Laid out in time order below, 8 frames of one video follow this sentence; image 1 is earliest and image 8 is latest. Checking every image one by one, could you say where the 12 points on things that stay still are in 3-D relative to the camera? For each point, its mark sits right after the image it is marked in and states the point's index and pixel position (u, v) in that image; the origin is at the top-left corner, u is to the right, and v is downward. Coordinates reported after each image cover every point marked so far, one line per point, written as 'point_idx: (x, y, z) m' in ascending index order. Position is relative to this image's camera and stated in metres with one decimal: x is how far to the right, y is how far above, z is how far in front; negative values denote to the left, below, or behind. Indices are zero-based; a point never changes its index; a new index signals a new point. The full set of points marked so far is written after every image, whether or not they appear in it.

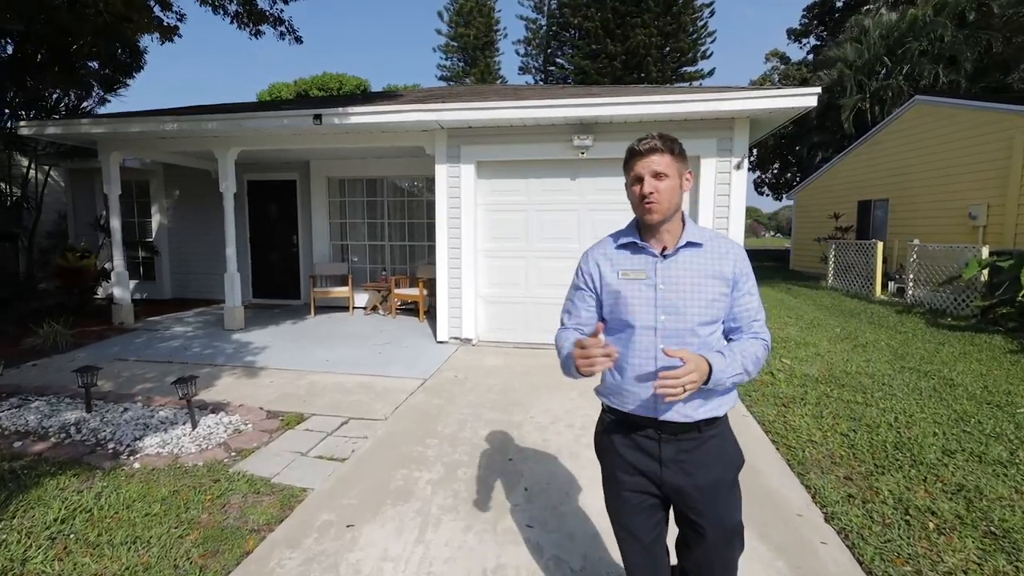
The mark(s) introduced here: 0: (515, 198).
0: (0.0, +1.0, +5.8) m
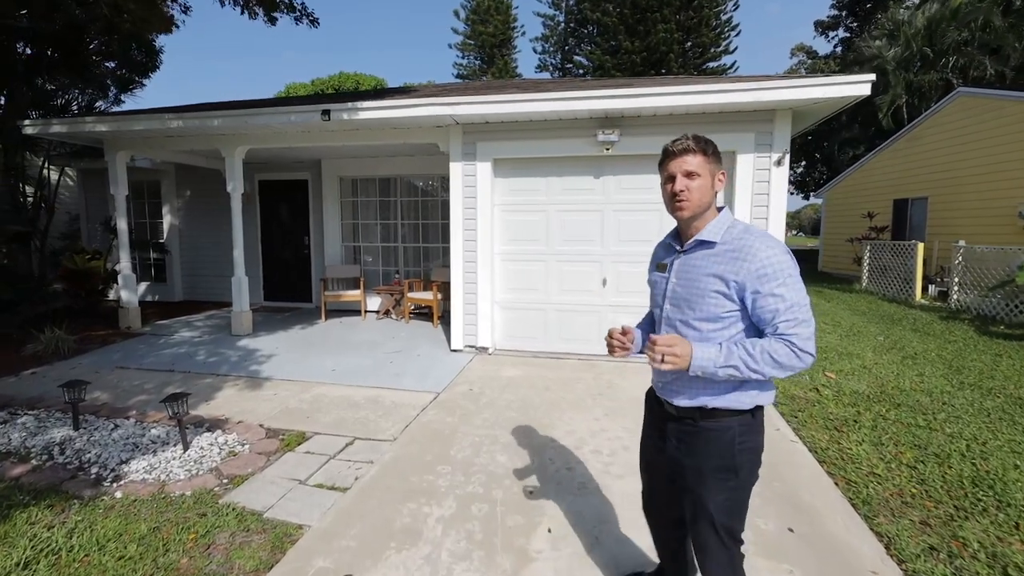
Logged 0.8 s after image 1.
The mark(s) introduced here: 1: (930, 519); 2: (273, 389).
0: (+0.2, +1.0, +5.5) m
1: (+2.2, -1.2, +2.6) m
2: (-2.1, -0.9, +4.6) m
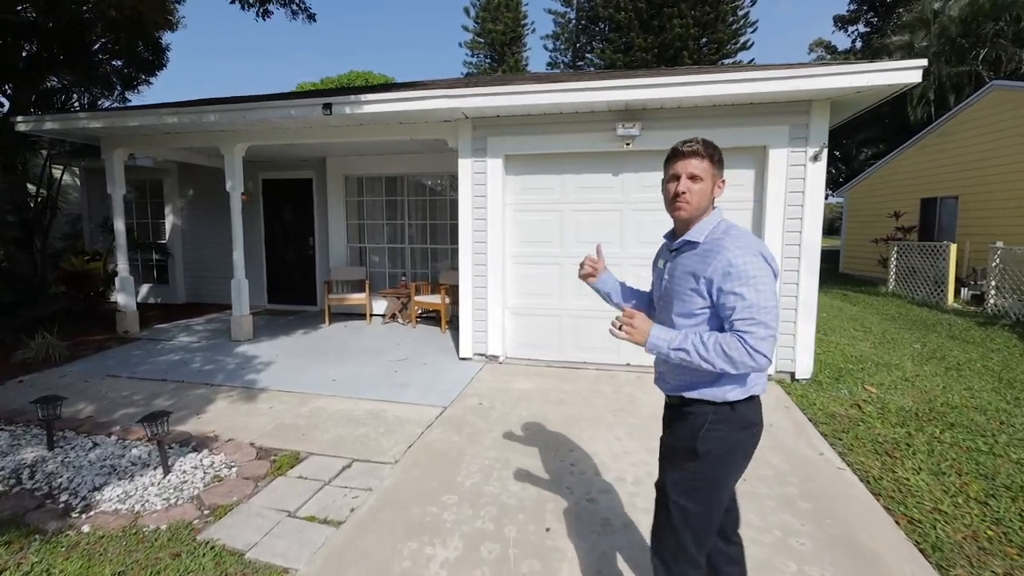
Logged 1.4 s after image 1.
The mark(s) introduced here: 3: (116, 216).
0: (+0.4, +0.9, +5.1) m
1: (+2.2, -1.2, +2.2) m
2: (-2.0, -1.0, +4.3) m
3: (-5.1, +0.9, +6.5) m
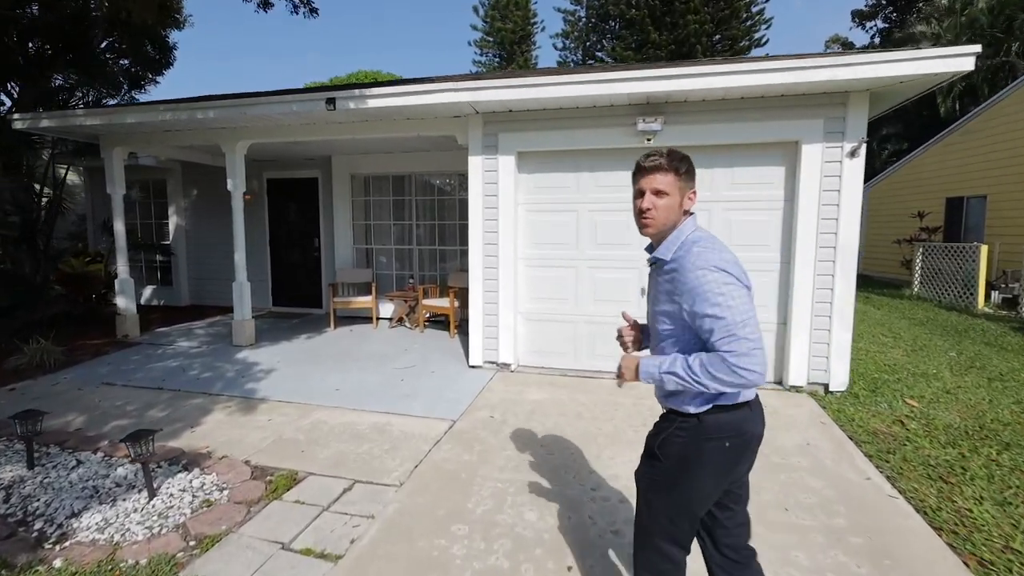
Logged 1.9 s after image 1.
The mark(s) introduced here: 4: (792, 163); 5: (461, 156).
0: (+0.5, +0.9, +4.9) m
1: (+2.3, -1.3, +1.9) m
2: (-1.9, -1.0, +4.0) m
3: (-4.9, +0.9, +6.3) m
4: (+2.4, +1.1, +4.3) m
5: (-0.7, +1.8, +7.1) m
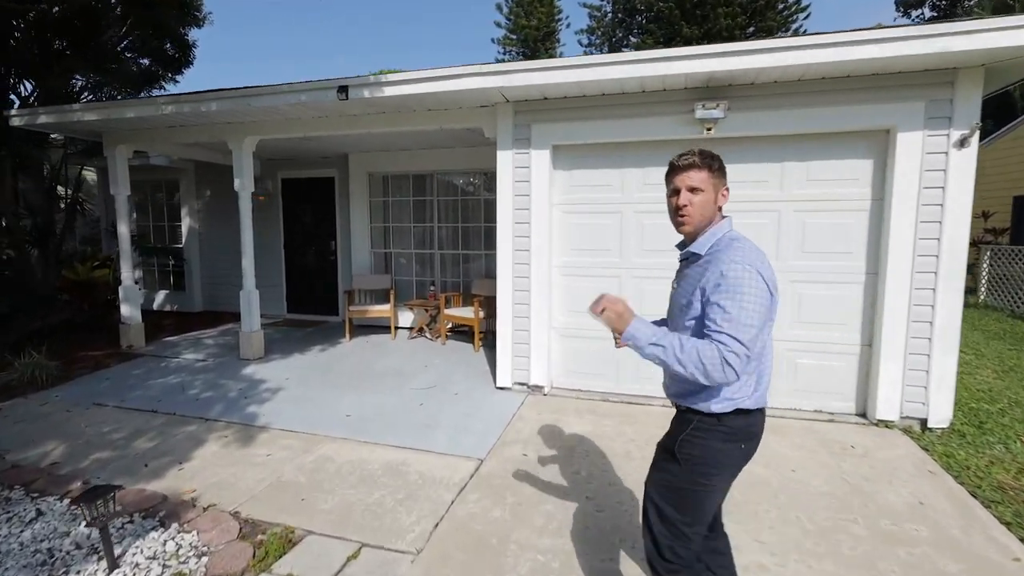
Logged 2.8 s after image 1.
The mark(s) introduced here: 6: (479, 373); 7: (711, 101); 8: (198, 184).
0: (+0.8, +0.8, +4.2) m
1: (+2.5, -1.4, +1.2) m
2: (-1.7, -1.1, +3.5) m
3: (-4.6, +0.8, +5.9) m
4: (+2.6, +1.0, +3.6) m
5: (-0.3, +1.7, +6.5) m
6: (-0.3, -0.8, +5.0) m
7: (+1.5, +1.4, +3.8) m
8: (-5.0, +1.7, +8.1) m
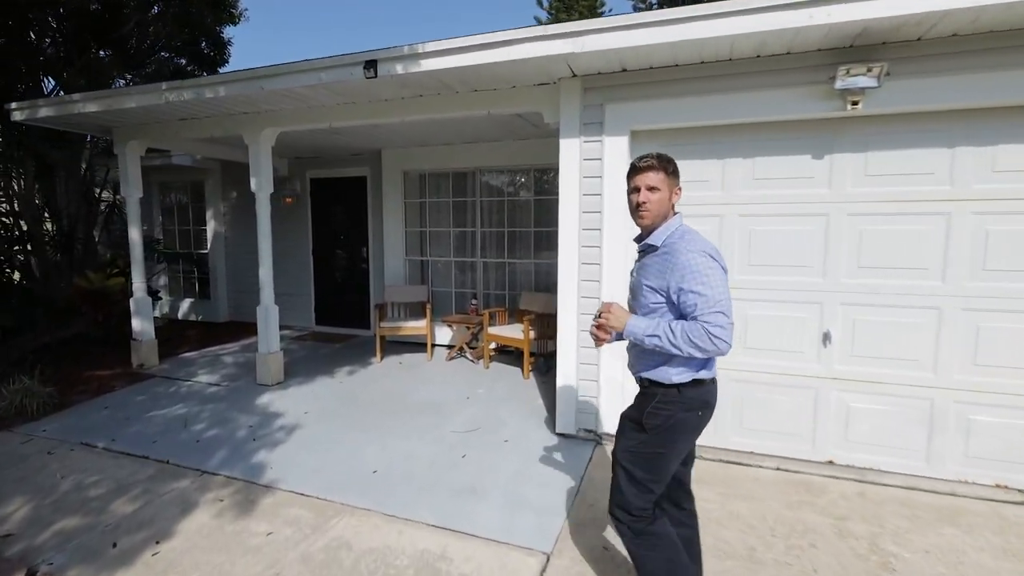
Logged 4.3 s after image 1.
0: (+1.2, +0.6, +3.3) m
1: (+2.7, -1.6, +0.2) m
2: (-1.3, -1.2, +2.7) m
3: (-4.0, +0.7, +5.3) m
4: (+3.0, +0.8, +2.5) m
5: (+0.3, +1.6, +5.6) m
6: (+0.2, -1.0, +4.2) m
7: (+1.9, +1.2, +2.8) m
8: (-4.3, +1.5, +7.5) m
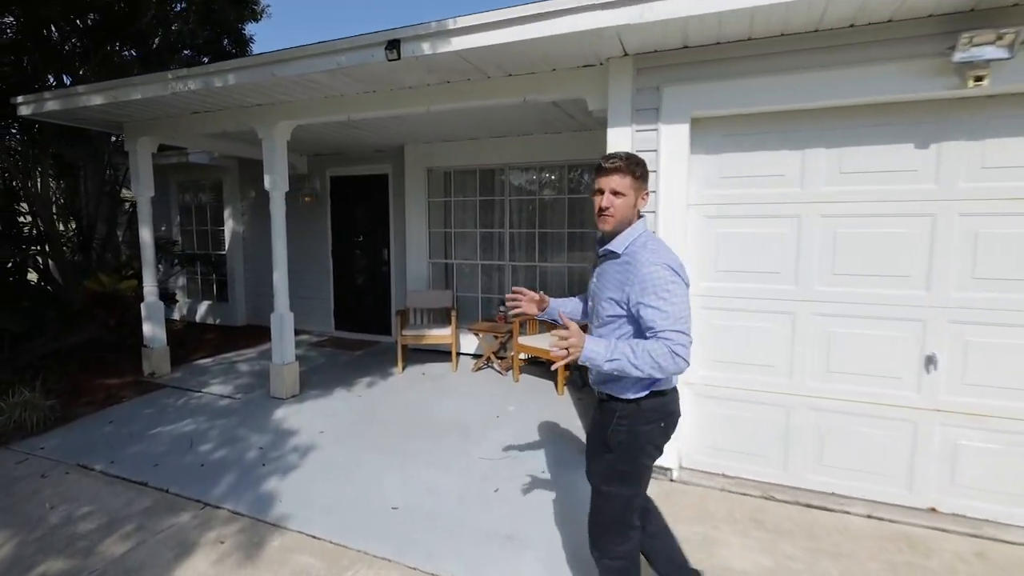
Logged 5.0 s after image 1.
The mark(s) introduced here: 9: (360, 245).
0: (+1.5, +0.5, +2.8) m
1: (+2.8, -1.7, -0.3) m
2: (-1.1, -1.3, +2.4) m
3: (-3.7, +0.6, +5.0) m
4: (+3.2, +0.7, +2.0) m
5: (+0.6, +1.5, +5.2) m
6: (+0.4, -1.1, +3.7) m
7: (+2.1, +1.1, +2.3) m
8: (-3.9, +1.5, +7.3) m
9: (-2.0, +0.6, +6.6) m
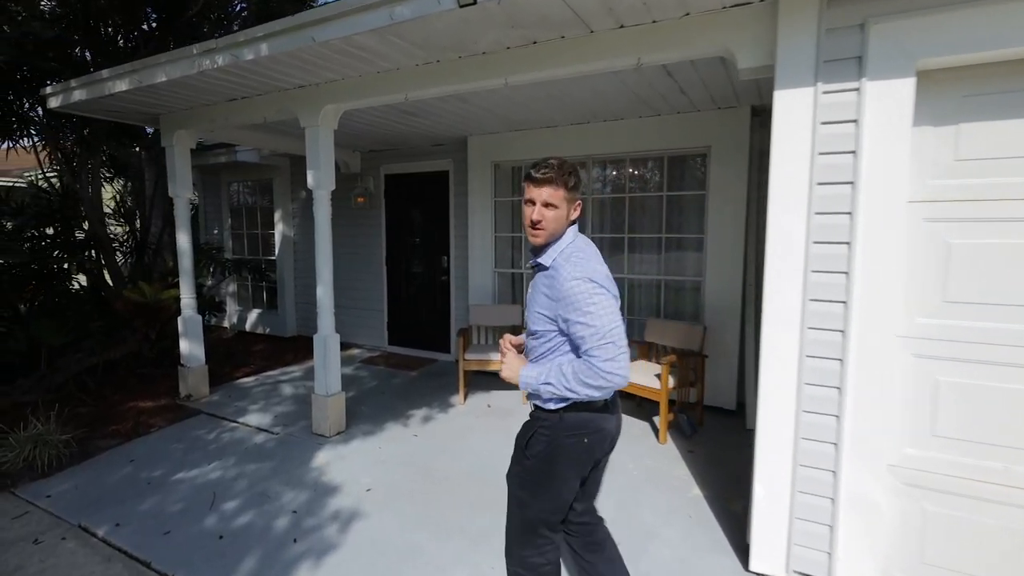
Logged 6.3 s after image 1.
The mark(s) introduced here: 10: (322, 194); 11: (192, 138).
0: (+1.9, +0.4, +1.8) m
1: (+2.9, -1.8, -1.5) m
2: (-0.7, -1.4, +1.6) m
3: (-3.0, +0.5, +4.5) m
4: (+3.6, +0.5, +0.8) m
5: (+1.3, +1.4, +4.2) m
6: (+1.0, -1.2, +2.8) m
7: (+2.5, +1.0, +1.2) m
8: (-2.9, +1.4, +6.7) m
9: (-1.1, +0.4, +5.9) m
10: (-1.3, +0.7, +3.6) m
11: (-2.8, +1.3, +4.4) m
